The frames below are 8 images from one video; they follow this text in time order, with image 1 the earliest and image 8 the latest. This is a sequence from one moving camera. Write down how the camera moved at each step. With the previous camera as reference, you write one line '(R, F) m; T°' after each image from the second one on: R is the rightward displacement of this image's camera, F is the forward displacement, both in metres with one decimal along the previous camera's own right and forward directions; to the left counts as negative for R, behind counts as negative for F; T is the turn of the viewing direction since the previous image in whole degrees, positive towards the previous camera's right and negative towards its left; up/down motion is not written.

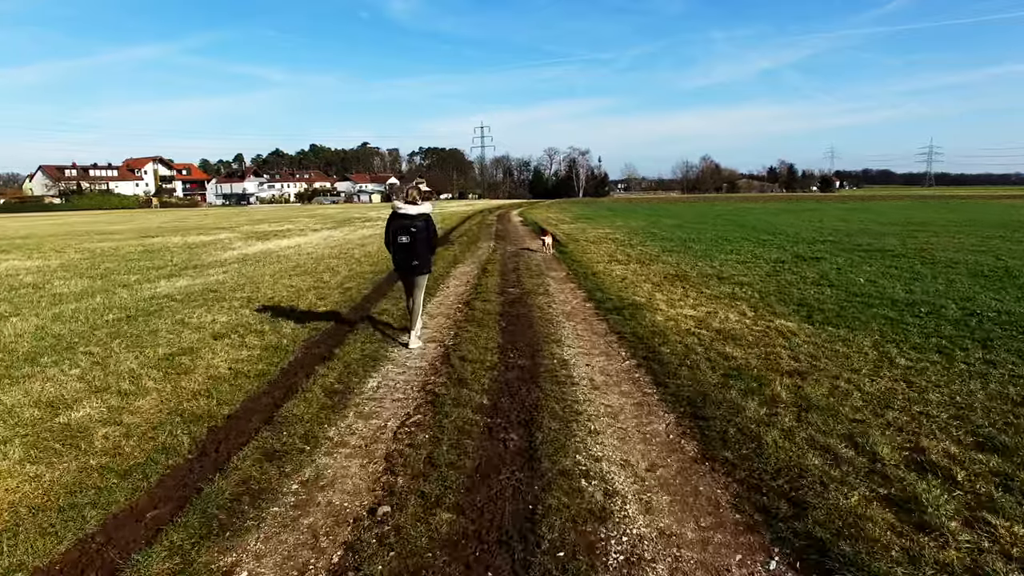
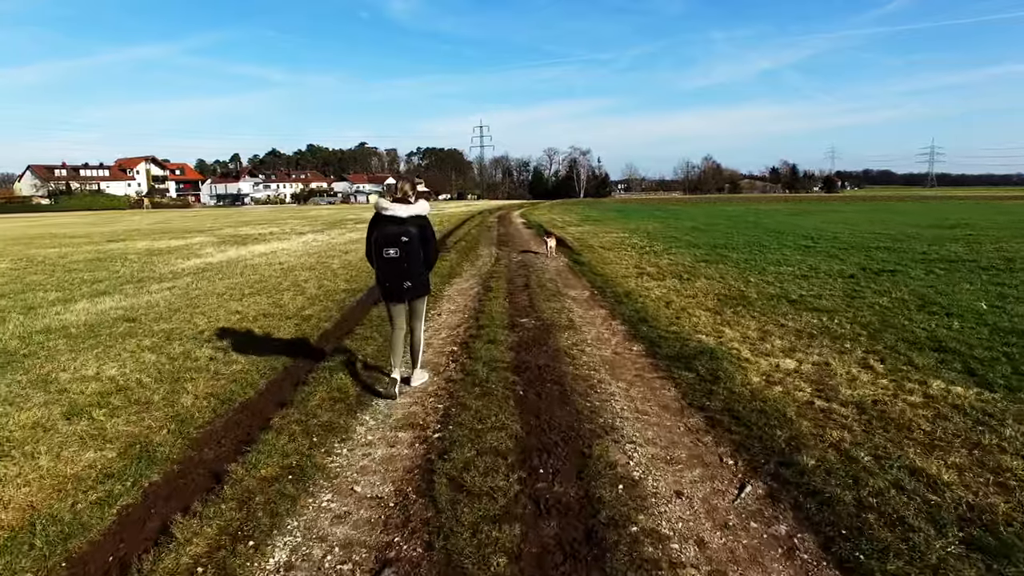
(-0.1, +2.8) m; 0°
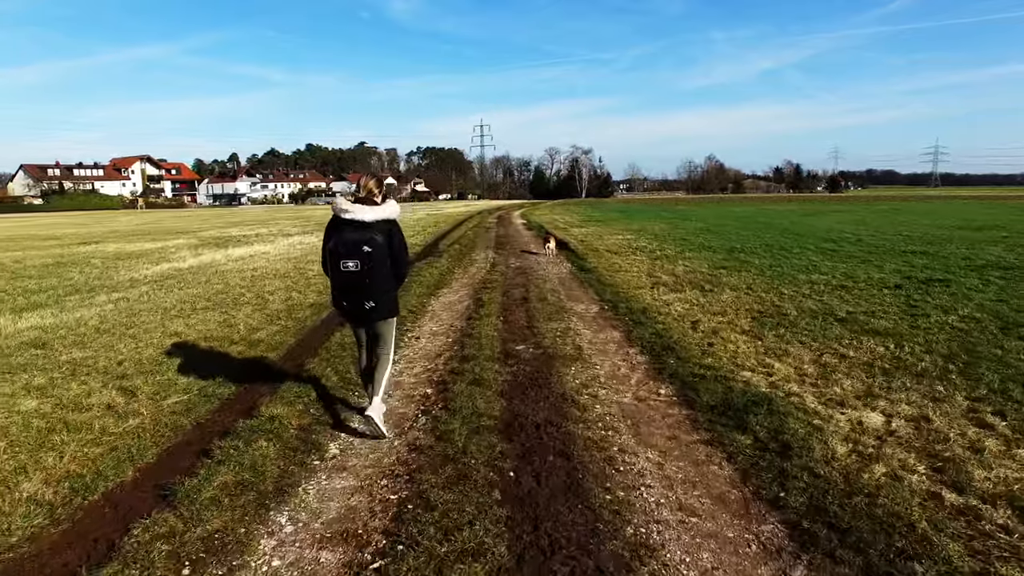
(+0.1, +1.6) m; 0°
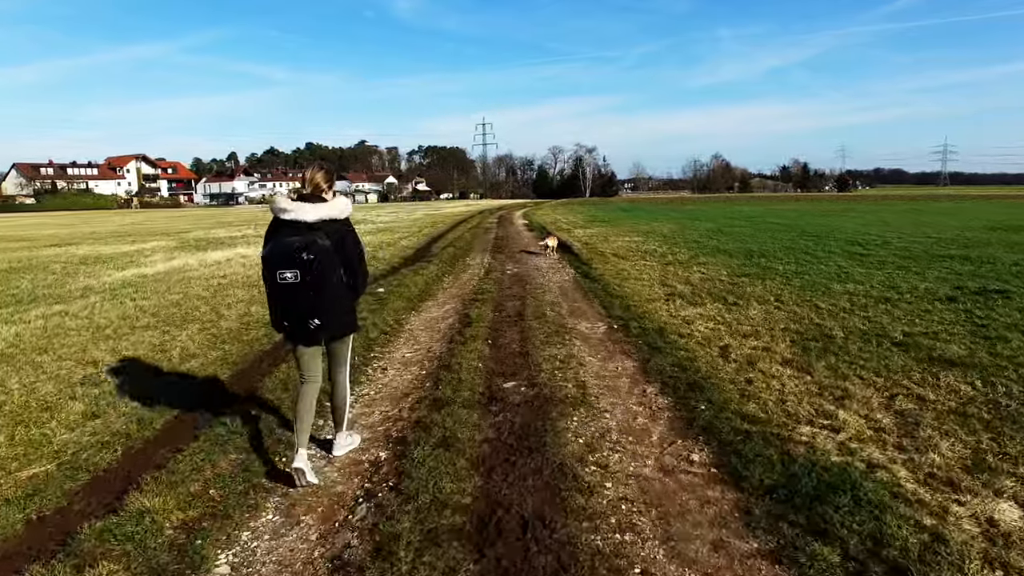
(+0.1, +1.4) m; 0°
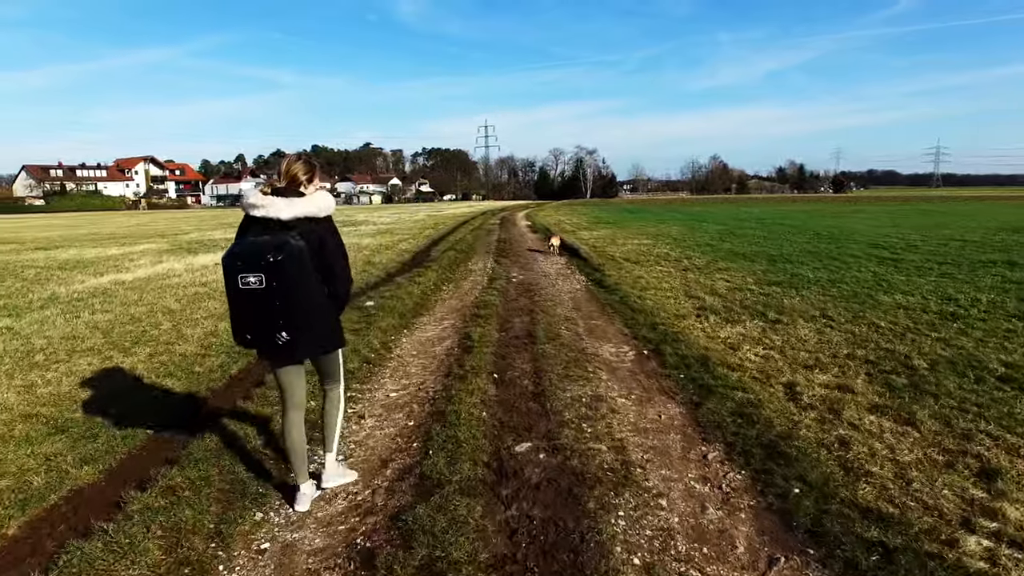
(-0.1, +1.4) m; 0°
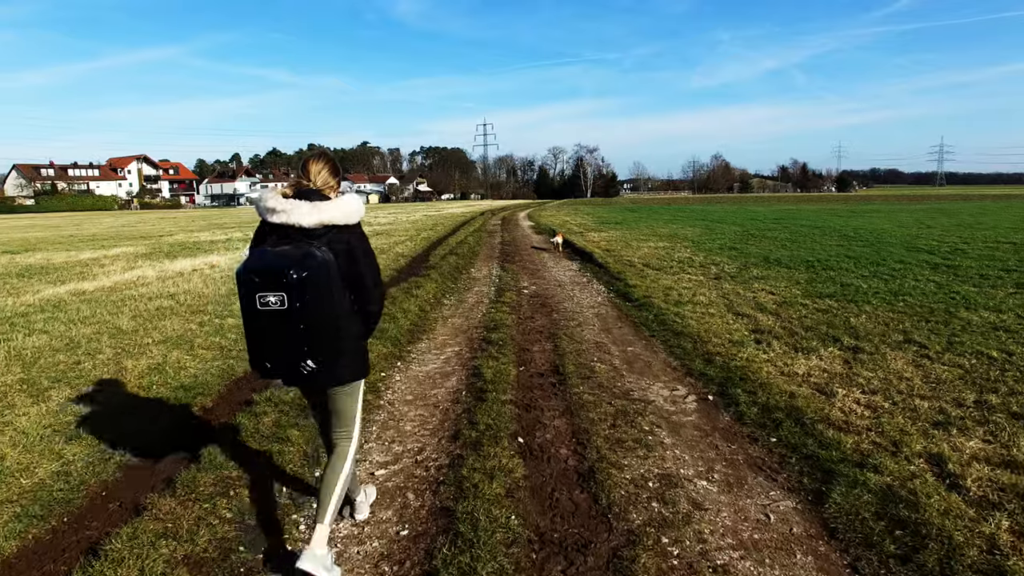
(-0.2, +1.5) m; 0°
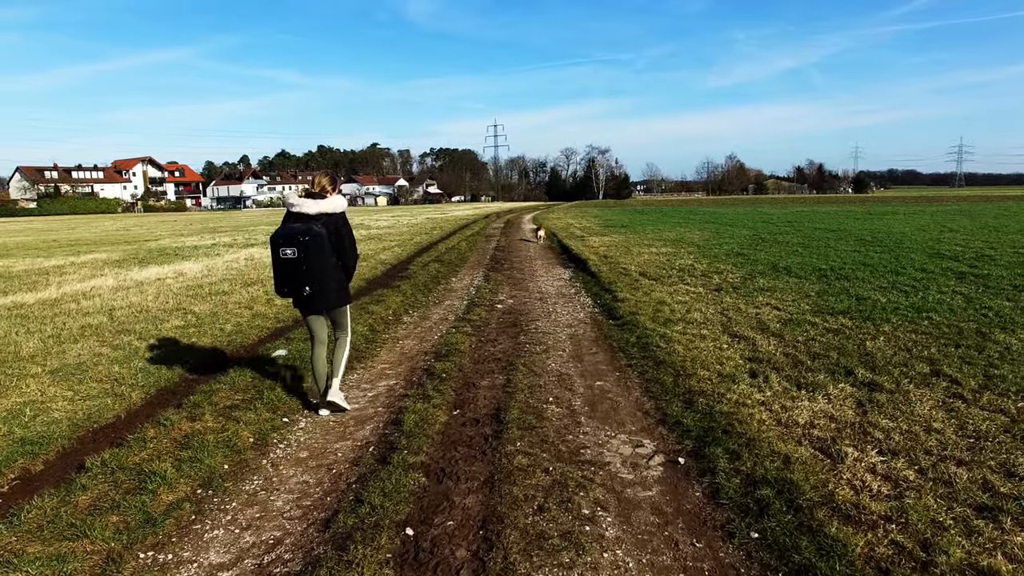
(+0.5, +1.2) m; -1°
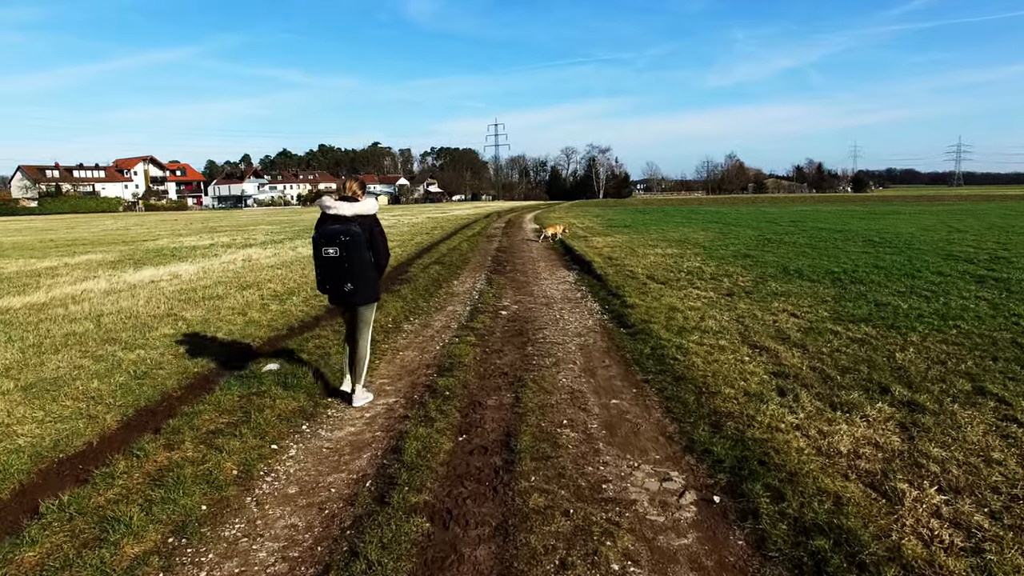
(-0.1, +0.5) m; 0°
